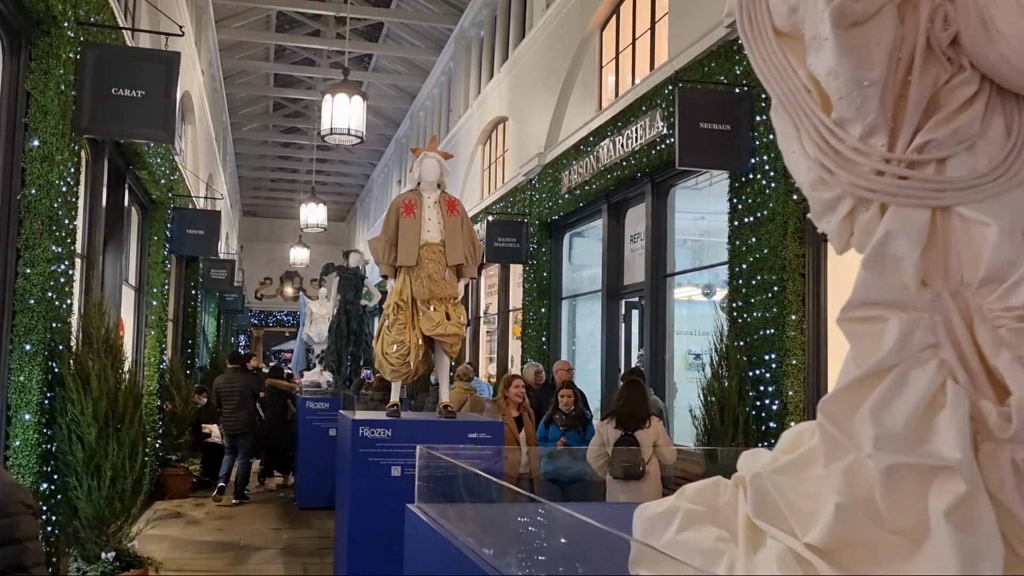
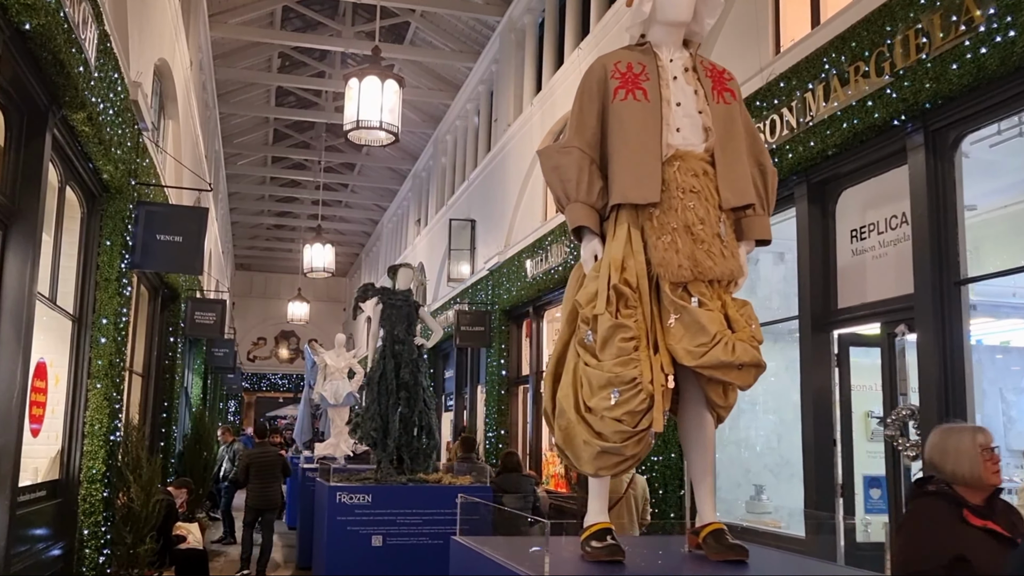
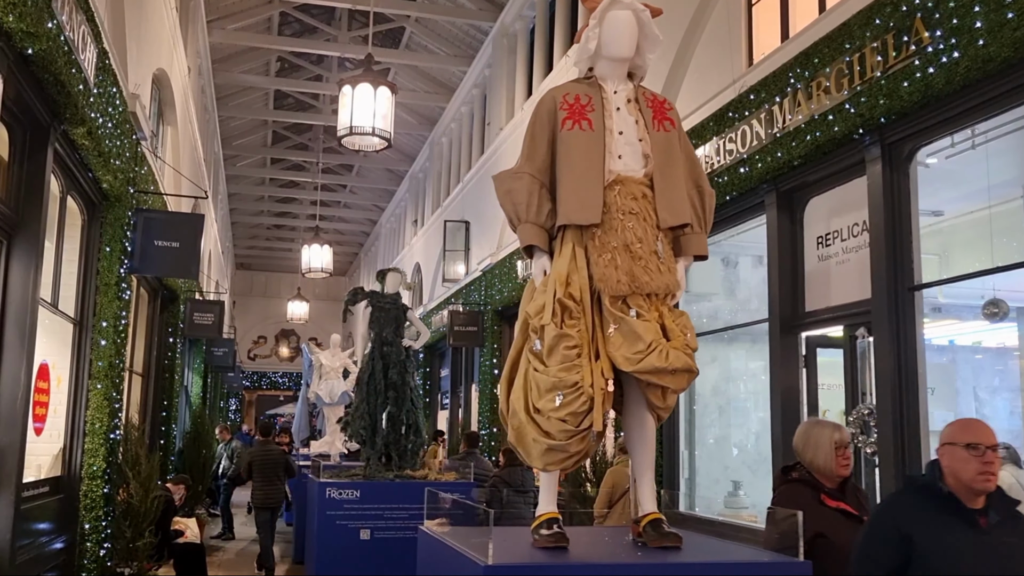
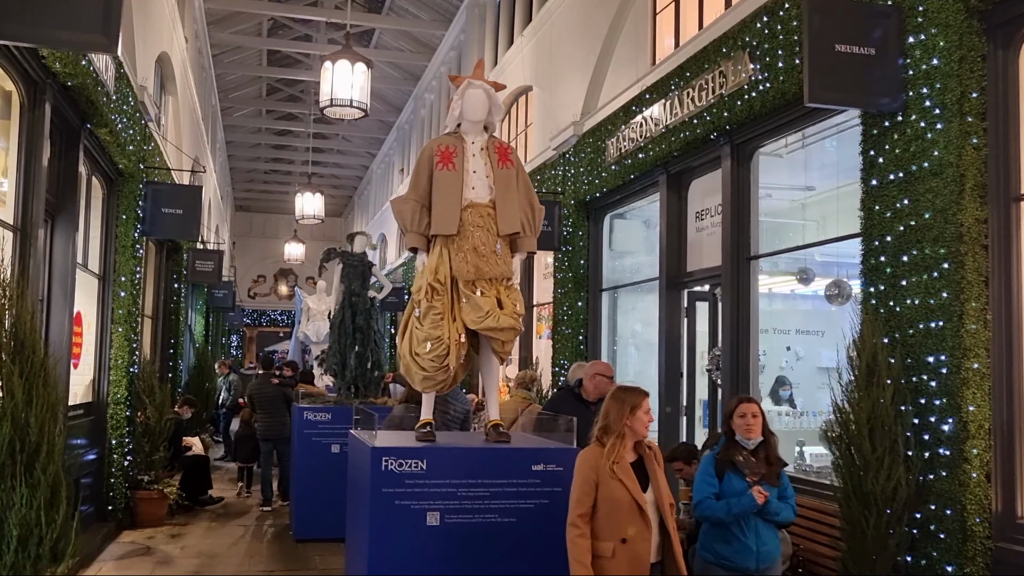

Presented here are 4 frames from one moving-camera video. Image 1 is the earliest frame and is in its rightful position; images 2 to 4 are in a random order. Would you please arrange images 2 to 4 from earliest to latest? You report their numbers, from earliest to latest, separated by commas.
4, 3, 2
